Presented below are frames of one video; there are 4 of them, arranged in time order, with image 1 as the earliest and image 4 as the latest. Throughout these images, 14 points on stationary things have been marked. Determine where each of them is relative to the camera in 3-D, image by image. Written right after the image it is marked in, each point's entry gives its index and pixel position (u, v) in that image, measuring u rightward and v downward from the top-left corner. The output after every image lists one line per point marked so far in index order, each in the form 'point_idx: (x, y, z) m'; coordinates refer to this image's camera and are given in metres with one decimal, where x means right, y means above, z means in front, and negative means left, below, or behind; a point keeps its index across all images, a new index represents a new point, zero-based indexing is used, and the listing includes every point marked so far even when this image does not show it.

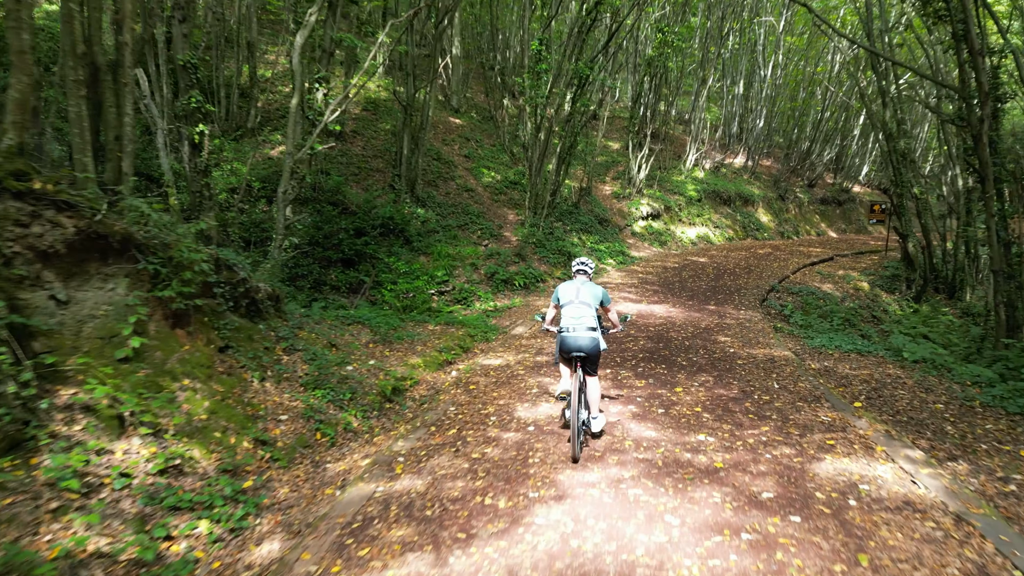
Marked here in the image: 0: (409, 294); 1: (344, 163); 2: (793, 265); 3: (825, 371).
0: (-1.8, -0.1, +12.5) m
1: (-3.8, +2.8, +16.4) m
2: (+6.4, +0.5, +16.4) m
3: (+3.0, -0.8, +6.9) m
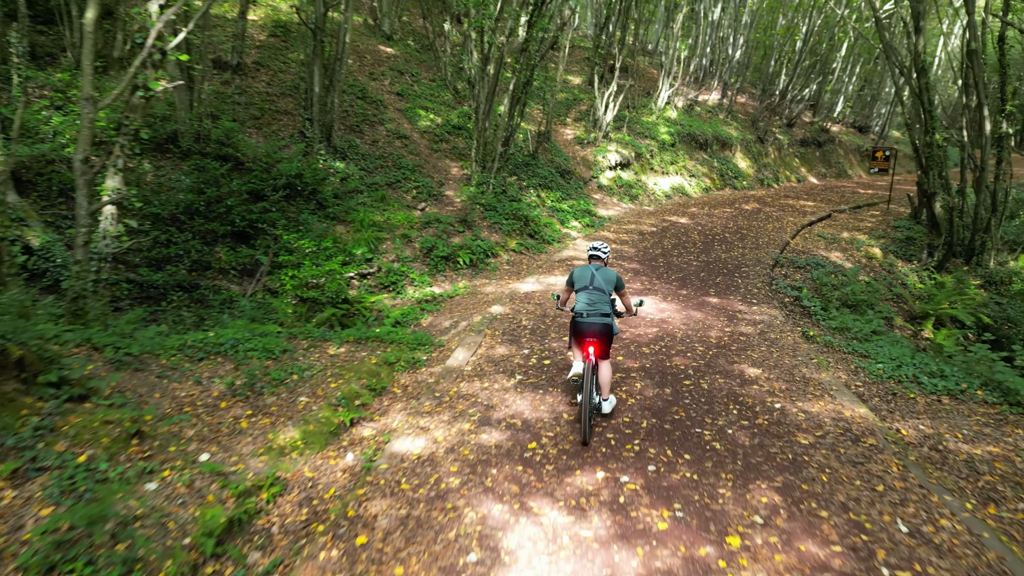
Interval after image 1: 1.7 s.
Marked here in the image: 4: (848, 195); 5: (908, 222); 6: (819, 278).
0: (-2.6, +0.1, +9.6) m
1: (-4.9, +3.3, +13.0) m
2: (+5.4, +1.2, +13.8) m
3: (+2.6, -1.0, +4.3) m
4: (+8.8, +2.4, +18.9) m
5: (+7.8, +1.3, +14.1) m
6: (+4.5, +0.1, +10.5) m
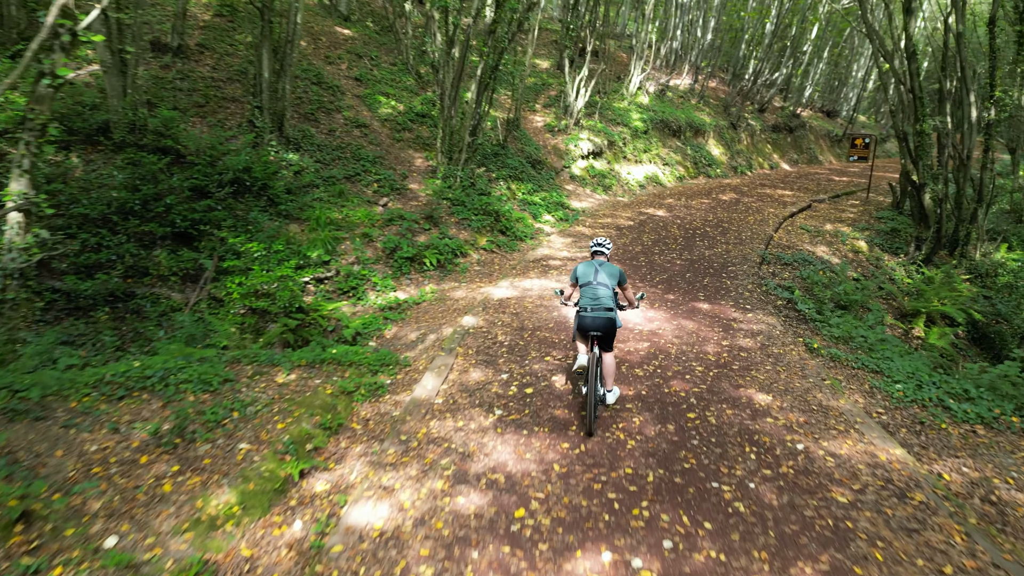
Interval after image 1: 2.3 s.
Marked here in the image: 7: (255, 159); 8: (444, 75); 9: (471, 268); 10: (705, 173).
0: (-2.9, 0.0, +8.6) m
1: (-5.4, +3.3, +11.9) m
2: (+4.8, +1.3, +13.3) m
3: (+2.5, -1.2, +3.7) m
4: (+8.0, +2.7, +18.5) m
5: (+7.2, +1.4, +13.7) m
6: (+4.1, +0.2, +9.9) m
7: (-3.8, +1.9, +10.8) m
8: (-1.1, +3.4, +11.7) m
9: (-0.6, +0.3, +10.4) m
10: (+5.2, +3.1, +19.4) m
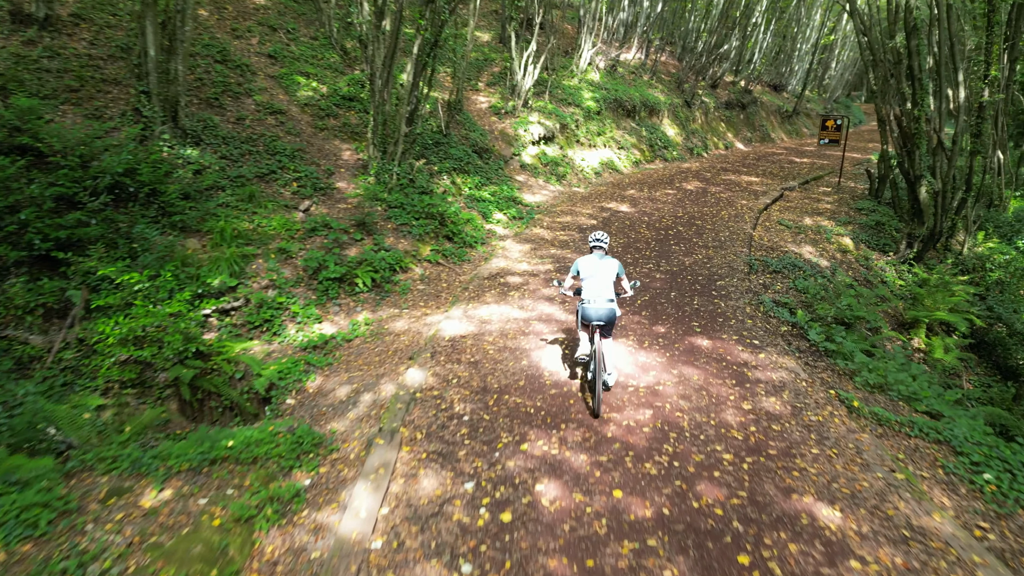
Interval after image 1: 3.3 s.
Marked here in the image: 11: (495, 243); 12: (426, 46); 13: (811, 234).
0: (-3.3, -0.4, +6.8) m
1: (-6.2, +2.9, +9.7) m
2: (+3.9, +1.3, +12.0) m
3: (+2.5, -1.6, +2.3) m
4: (+6.6, +2.9, +17.4) m
5: (+6.2, +1.5, +12.6) m
6: (+3.5, 0.0, +8.6) m
7: (-4.5, +1.6, +8.8) m
8: (-1.9, +3.2, +9.8) m
9: (-1.2, 0.0, +8.7) m
10: (+3.7, +3.3, +18.0) m
11: (-0.2, +0.6, +10.4) m
12: (-1.3, +3.5, +10.4) m
13: (+4.6, +0.8, +11.2) m
